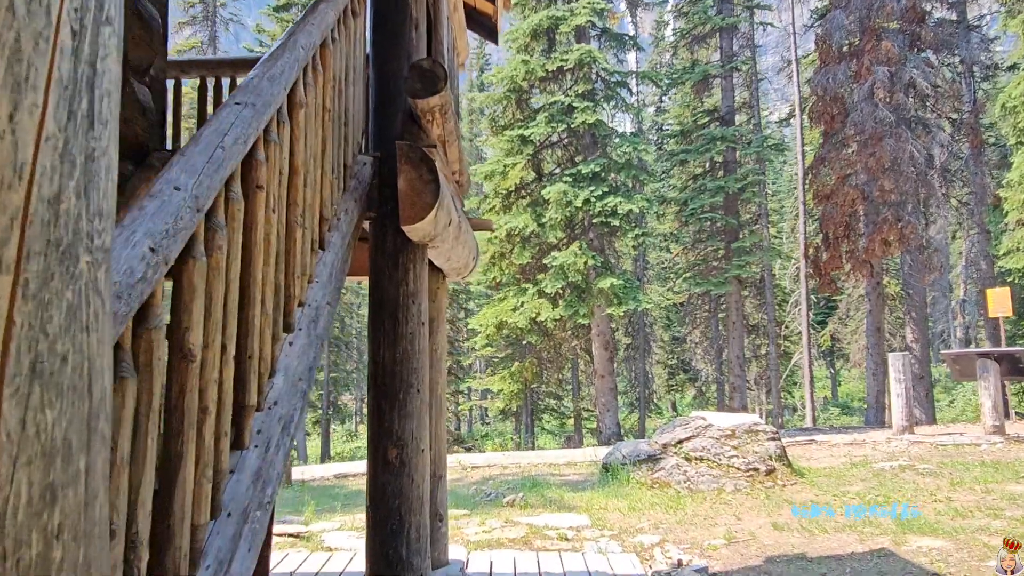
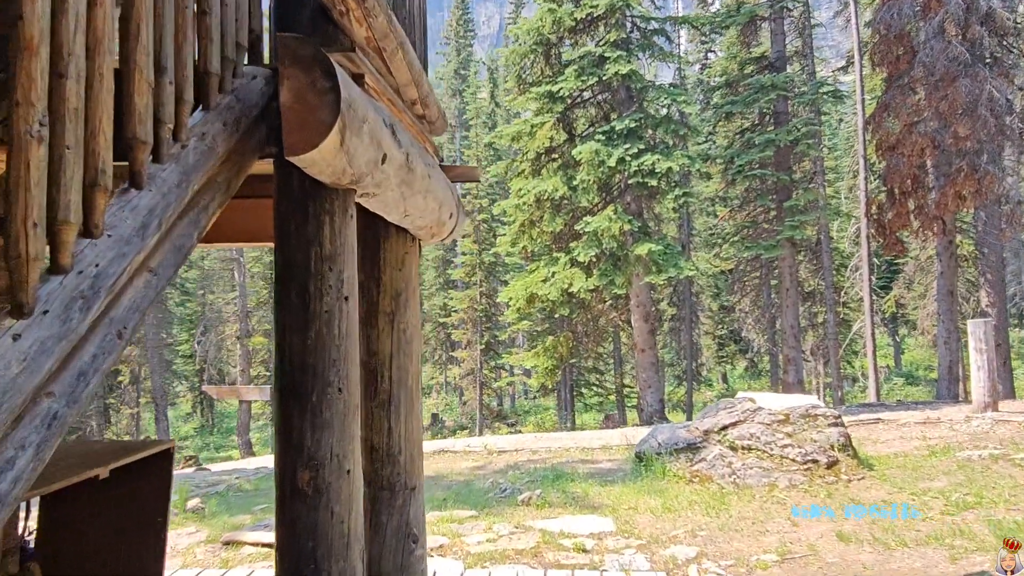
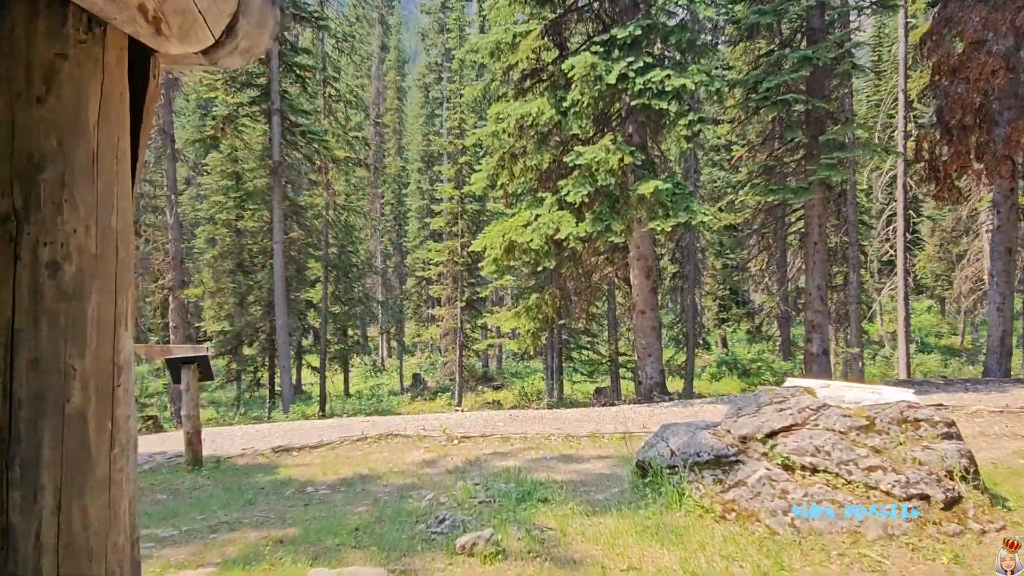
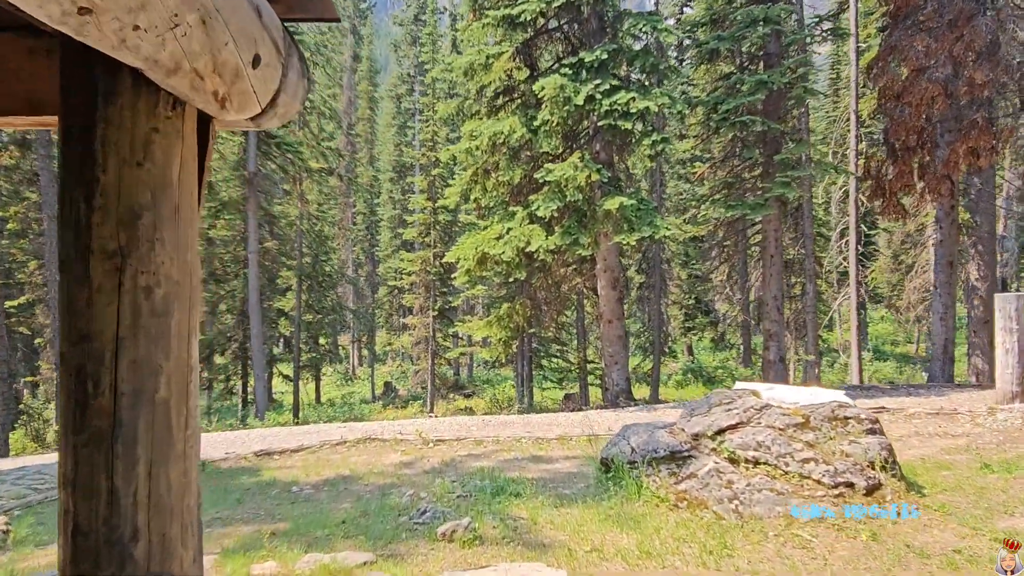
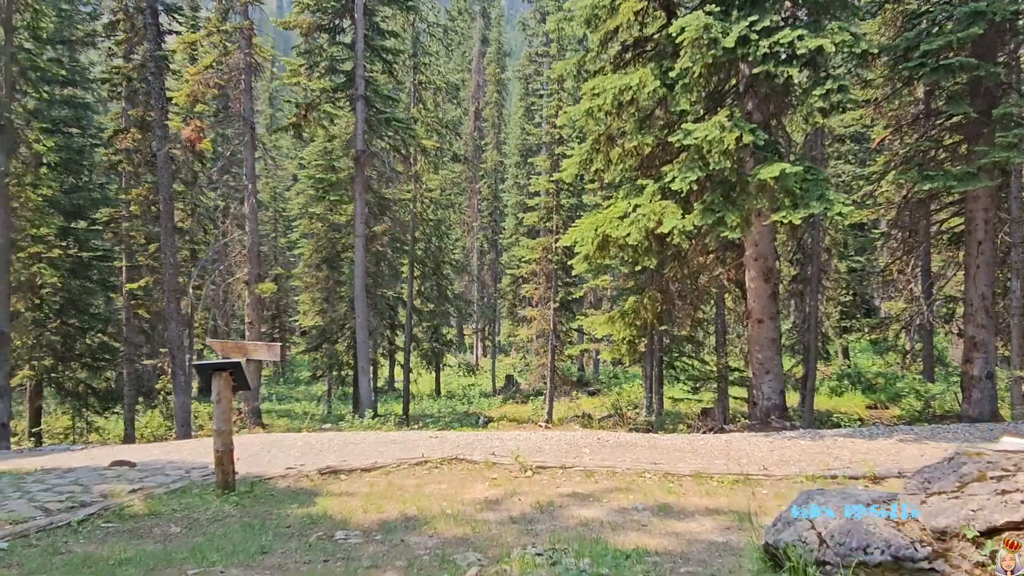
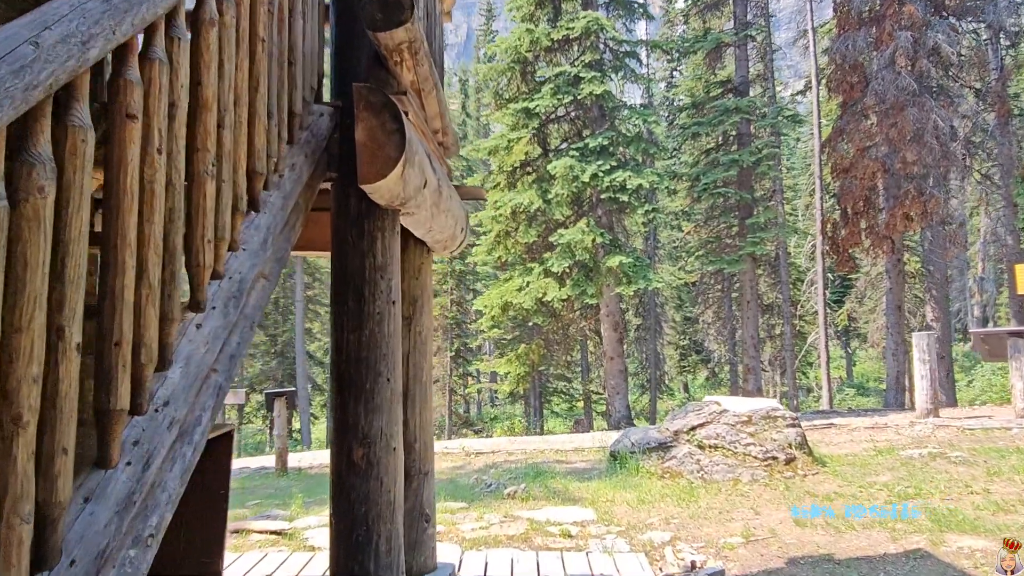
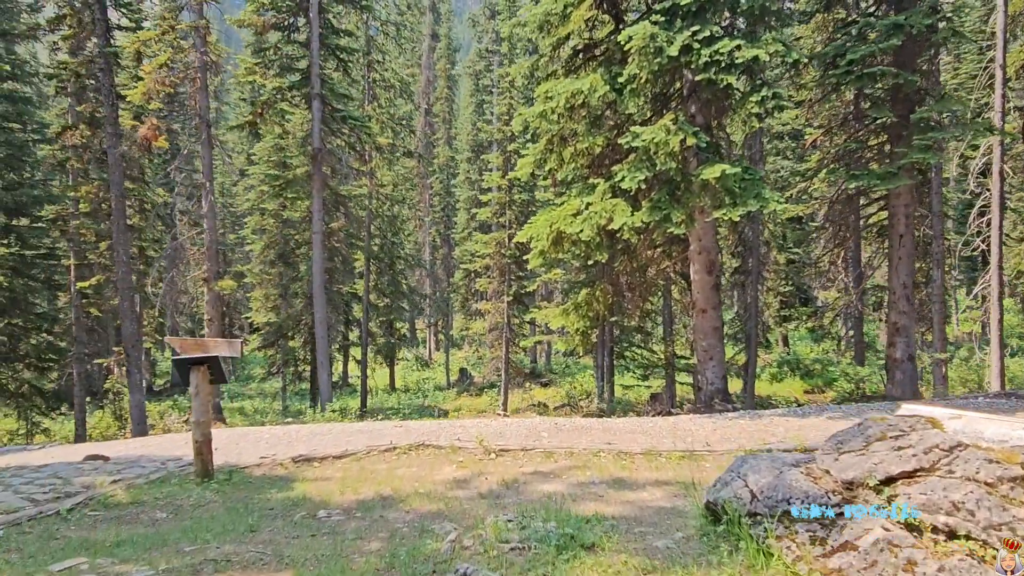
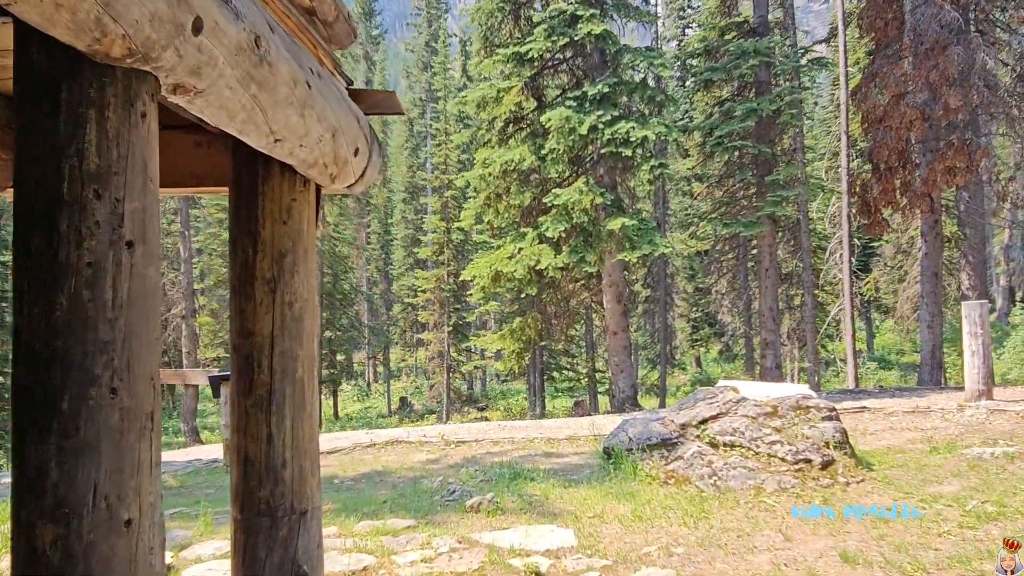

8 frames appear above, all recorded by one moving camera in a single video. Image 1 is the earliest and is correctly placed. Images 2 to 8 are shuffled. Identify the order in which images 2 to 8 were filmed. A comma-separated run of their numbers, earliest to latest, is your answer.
6, 2, 8, 4, 3, 7, 5
